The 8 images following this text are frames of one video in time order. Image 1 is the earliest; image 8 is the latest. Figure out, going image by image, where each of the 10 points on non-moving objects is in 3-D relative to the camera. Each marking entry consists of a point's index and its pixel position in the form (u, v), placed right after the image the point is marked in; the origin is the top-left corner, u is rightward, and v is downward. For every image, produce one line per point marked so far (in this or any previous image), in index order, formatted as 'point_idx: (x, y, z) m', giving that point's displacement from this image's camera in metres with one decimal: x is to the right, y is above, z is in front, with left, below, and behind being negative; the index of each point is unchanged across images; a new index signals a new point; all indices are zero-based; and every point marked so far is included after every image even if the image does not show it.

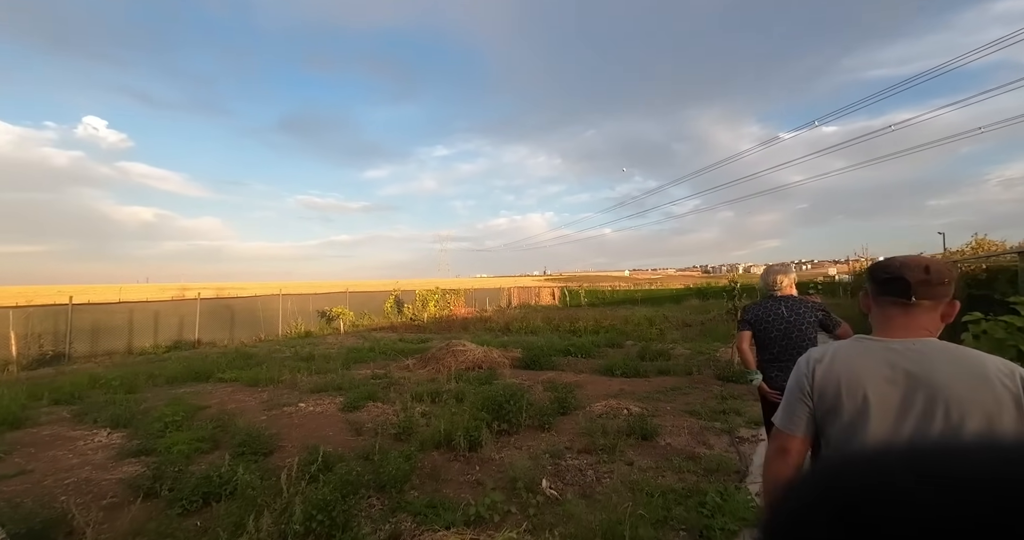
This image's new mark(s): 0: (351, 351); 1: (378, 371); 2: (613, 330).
0: (-5.0, -2.5, +12.7) m
1: (-2.8, -2.1, +8.7) m
2: (+3.6, -2.1, +14.6) m
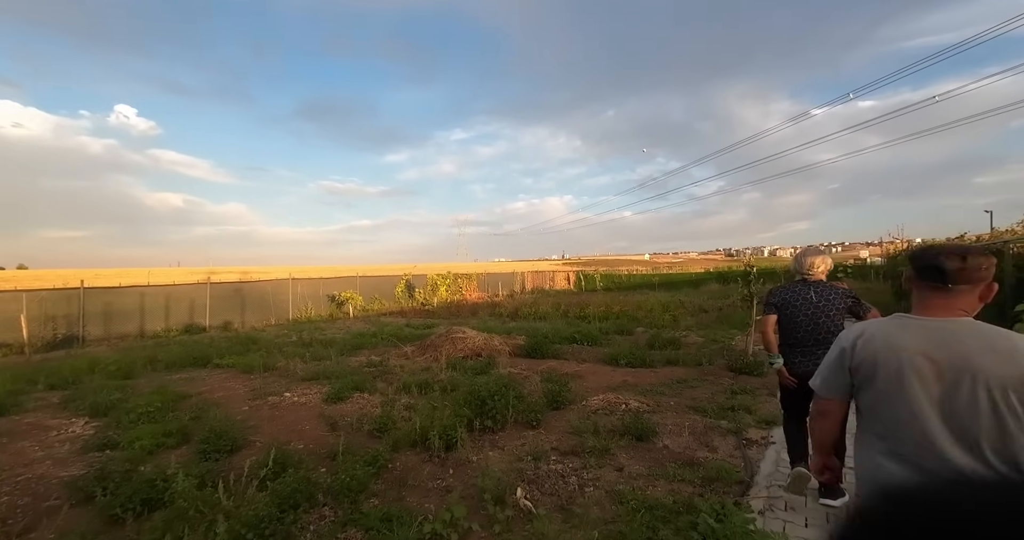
0: (-4.8, -2.0, +12.6) m
1: (-2.8, -1.8, +8.4) m
2: (+3.8, -1.6, +14.1) m
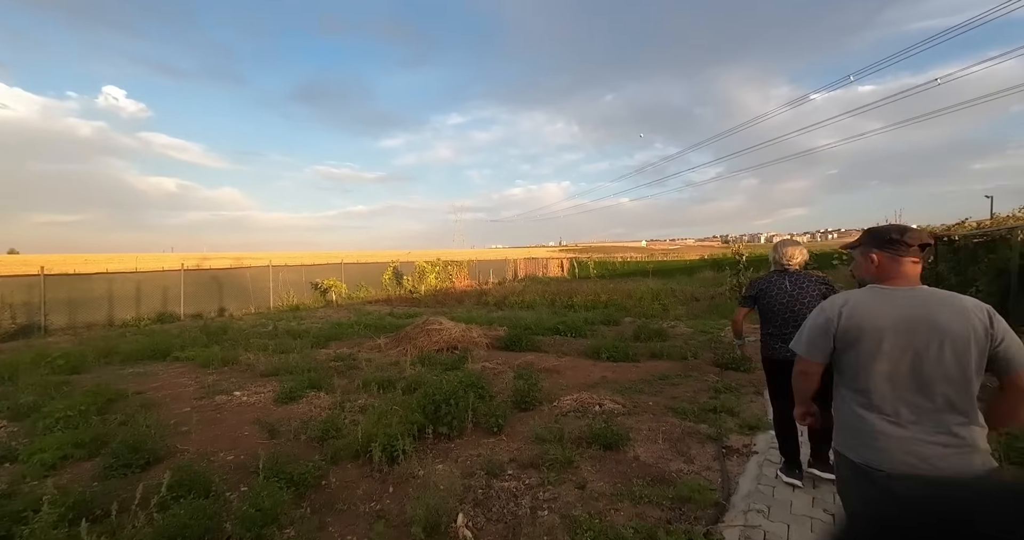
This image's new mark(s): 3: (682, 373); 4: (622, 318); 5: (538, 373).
0: (-5.3, -1.6, +12.1) m
1: (-3.3, -1.6, +8.0) m
2: (+3.3, -1.2, +13.7) m
3: (+2.6, -1.6, +6.5) m
4: (+3.2, -1.4, +11.9) m
5: (+0.4, -1.6, +6.4) m
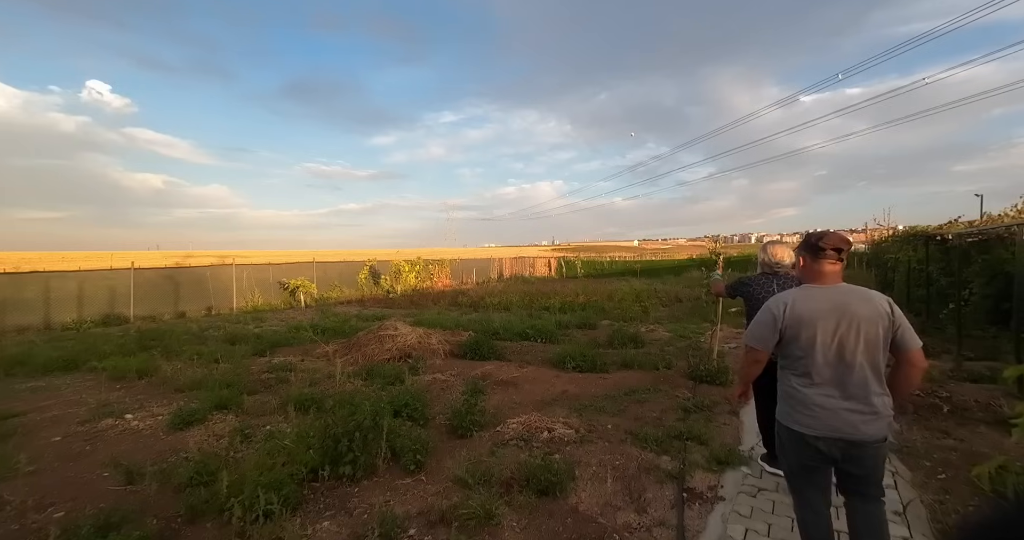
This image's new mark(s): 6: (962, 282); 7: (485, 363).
0: (-6.1, -1.6, +11.3) m
1: (-4.0, -1.6, +7.2) m
2: (+2.5, -1.2, +13.1) m
3: (+1.9, -1.6, +5.8) m
4: (+2.4, -1.4, +11.3) m
5: (-0.3, -1.6, +5.6) m
6: (+9.5, -0.3, +8.7) m
7: (-0.5, -1.6, +7.2) m
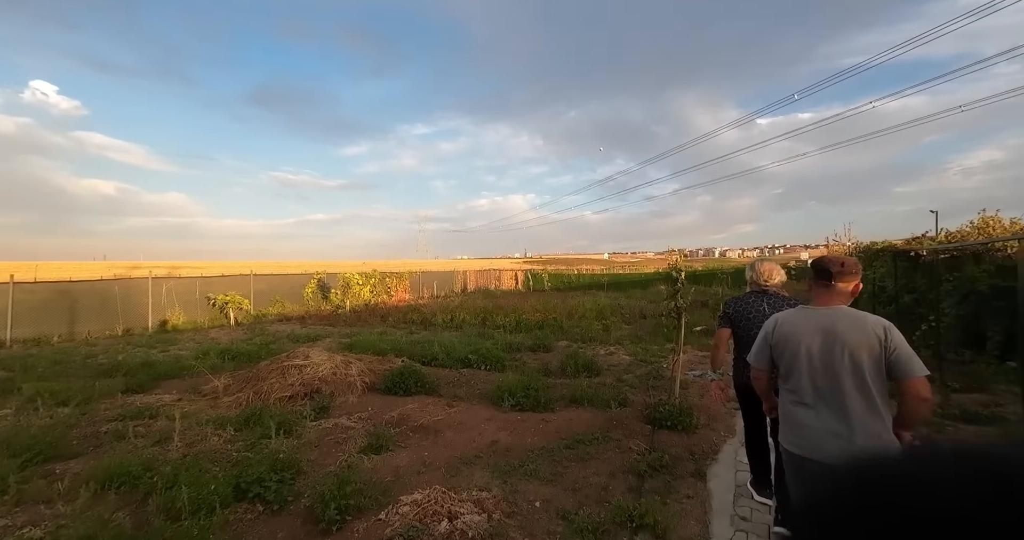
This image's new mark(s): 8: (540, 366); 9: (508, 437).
0: (-7.3, -2.0, +9.7) m
1: (-5.0, -1.8, +5.7) m
2: (+1.1, -1.6, +12.0) m
3: (+1.0, -1.9, +4.7) m
4: (+1.1, -1.8, +10.2) m
5: (-1.2, -1.8, +4.4) m
6: (+8.4, -0.6, +8.2) m
7: (-1.5, -1.9, +6.0) m
8: (+0.6, -1.9, +8.2) m
9: (0.0, -1.9, +4.7) m
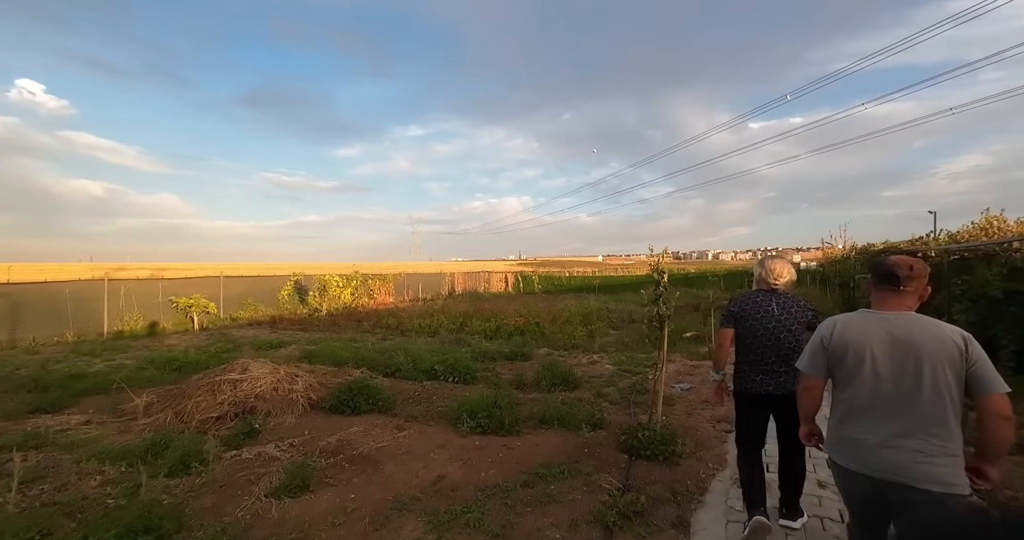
0: (-7.9, -2.0, +8.8) m
1: (-5.5, -1.8, +4.9) m
2: (+0.5, -1.7, +11.3) m
3: (+0.5, -1.9, +4.0) m
4: (+0.5, -1.9, +9.5) m
5: (-1.7, -1.8, +3.7) m
6: (+7.9, -0.7, +7.6) m
7: (-2.0, -1.9, +5.2) m
8: (+0.1, -1.9, +7.4) m
9: (-0.5, -1.9, +4.0) m
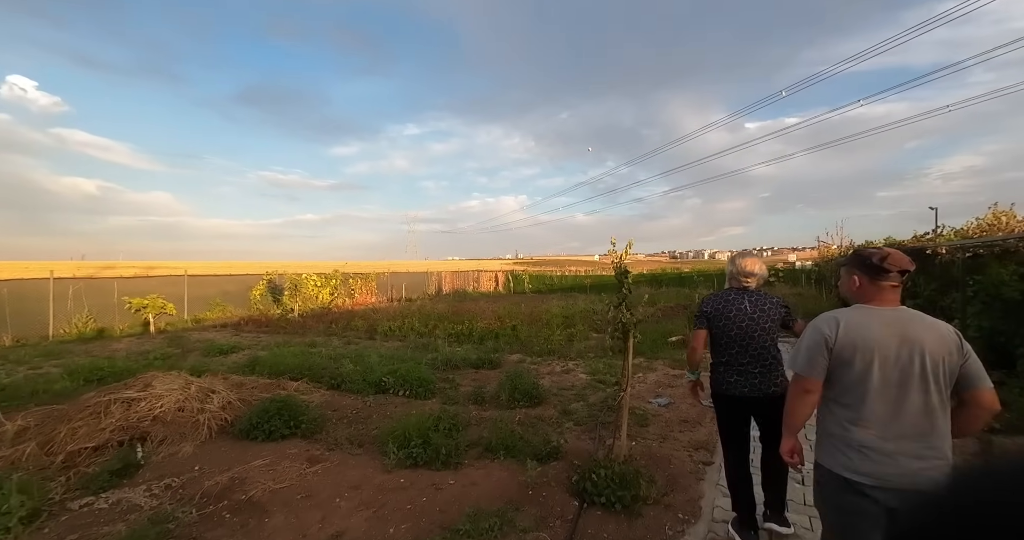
0: (-8.5, -2.0, +7.9) m
1: (-6.1, -1.8, +4.0) m
2: (-0.2, -1.7, +10.5) m
3: (-0.1, -1.9, +3.1) m
4: (-0.1, -1.8, +8.7) m
5: (-2.3, -1.8, +2.8) m
6: (+7.2, -0.7, +6.8) m
7: (-2.6, -1.9, +4.4) m
8: (-0.6, -1.9, +6.6) m
9: (-1.1, -1.9, +3.1) m
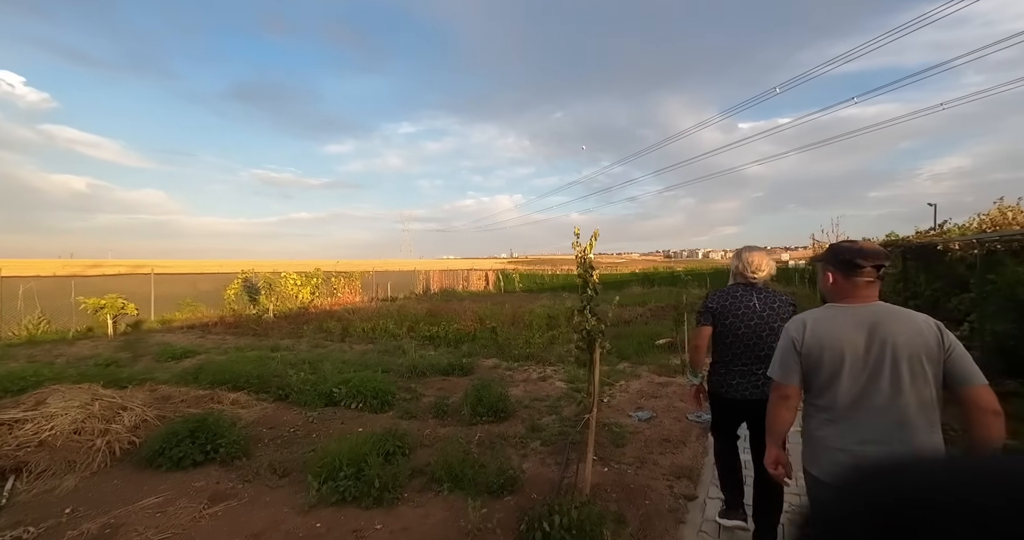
0: (-9.0, -1.9, +7.1) m
1: (-6.6, -1.8, +3.3) m
2: (-0.7, -1.6, +9.8) m
3: (-0.5, -1.9, +2.5) m
4: (-0.6, -1.8, +8.0) m
5: (-2.8, -1.8, +2.1) m
6: (+6.7, -0.6, +6.2) m
7: (-3.1, -1.9, +3.7) m
8: (-1.1, -1.9, +5.9) m
9: (-1.6, -1.9, +2.4) m
